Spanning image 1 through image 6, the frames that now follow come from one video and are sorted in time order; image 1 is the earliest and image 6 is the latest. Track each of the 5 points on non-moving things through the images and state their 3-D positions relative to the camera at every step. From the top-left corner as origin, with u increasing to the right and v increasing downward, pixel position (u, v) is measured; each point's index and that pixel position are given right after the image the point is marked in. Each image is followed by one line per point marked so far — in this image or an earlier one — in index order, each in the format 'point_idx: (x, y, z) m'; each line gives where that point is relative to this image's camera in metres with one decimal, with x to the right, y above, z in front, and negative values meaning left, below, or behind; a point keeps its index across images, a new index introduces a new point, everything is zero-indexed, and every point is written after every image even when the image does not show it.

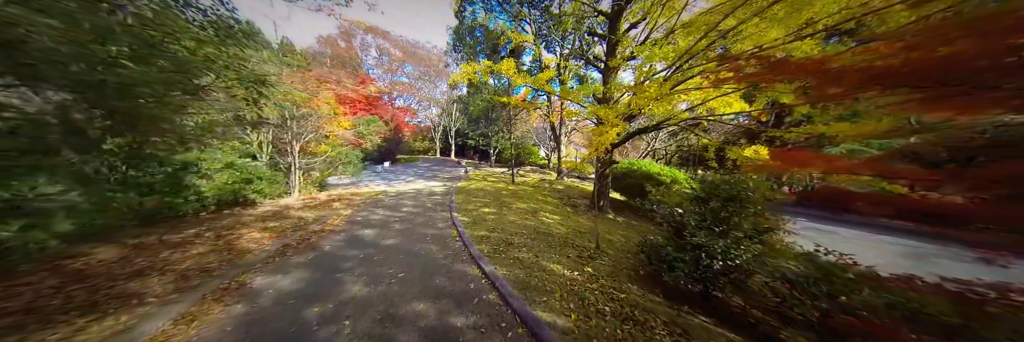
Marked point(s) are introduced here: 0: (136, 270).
0: (-4.4, -1.2, +2.5) m
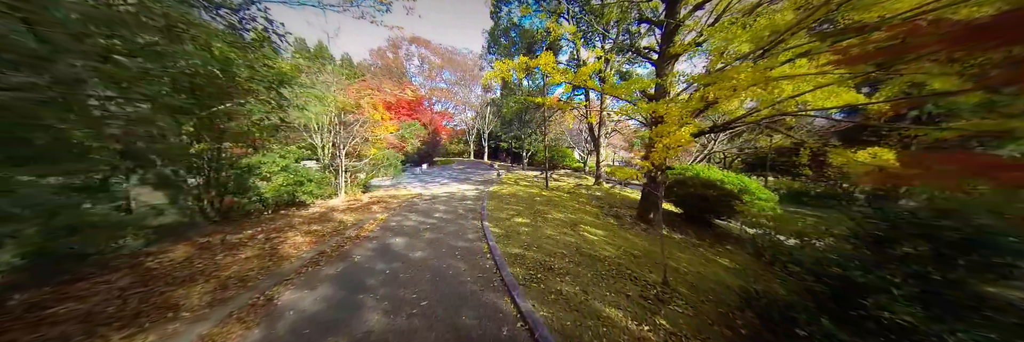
0: (-4.0, -1.3, +2.7) m
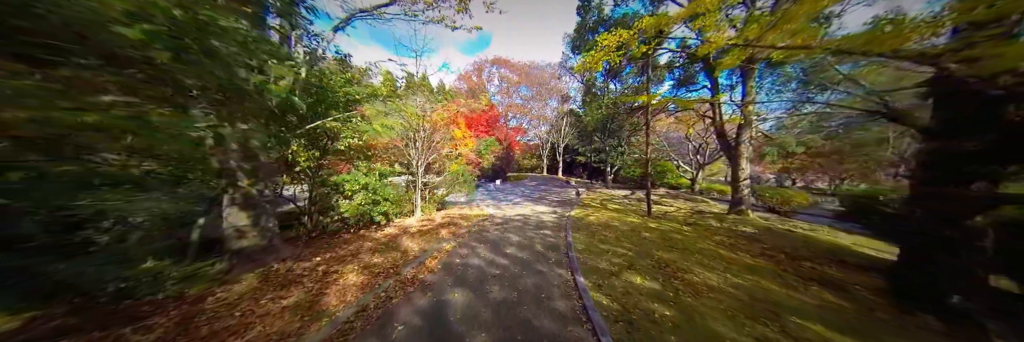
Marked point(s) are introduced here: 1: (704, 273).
0: (-2.9, -1.6, +2.1) m
1: (+3.1, -1.7, +3.4) m
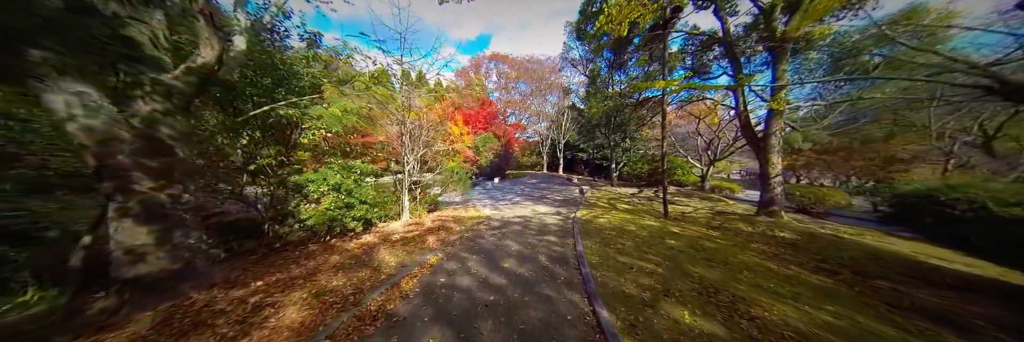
0: (-2.9, -1.5, +1.2) m
1: (+3.1, -1.6, +2.5) m
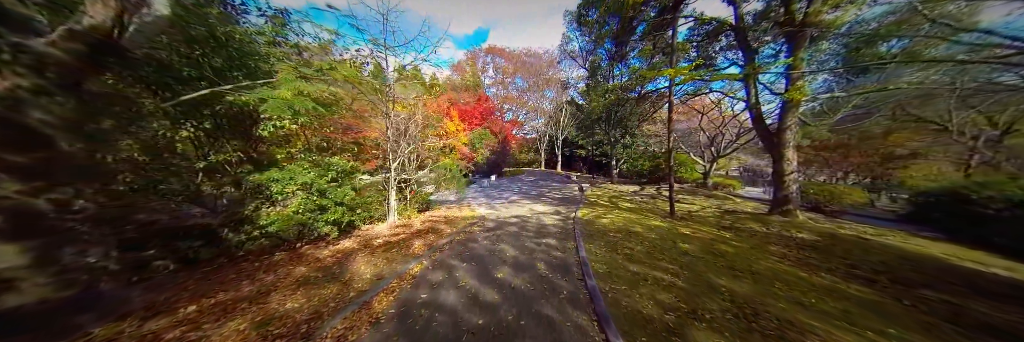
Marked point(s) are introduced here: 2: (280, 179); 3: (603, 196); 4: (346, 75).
0: (-3.0, -1.5, +0.7) m
1: (+3.0, -1.5, +2.0) m
2: (-4.4, -0.2, +4.0) m
3: (+4.6, -1.3, +10.8) m
4: (-3.8, +2.2, +4.9) m
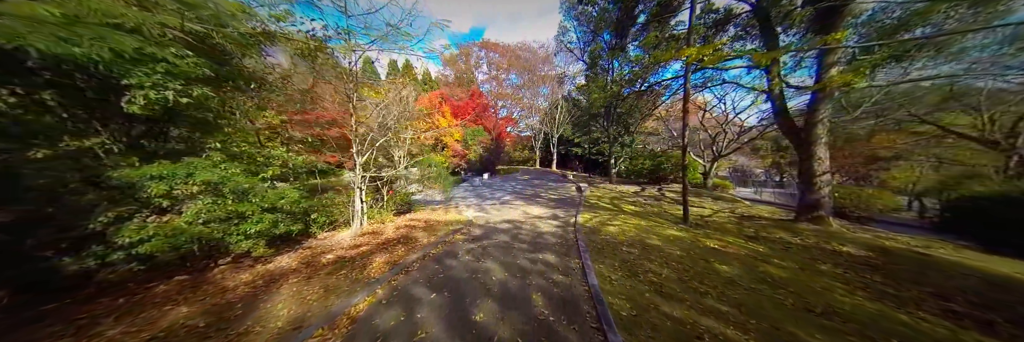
0: (-3.1, -1.5, -0.5) m
1: (+2.9, -1.5, +1.1) m
2: (-4.5, -0.1, +2.8) m
3: (+4.3, -1.2, +9.9) m
4: (-4.0, +2.3, +3.7) m
